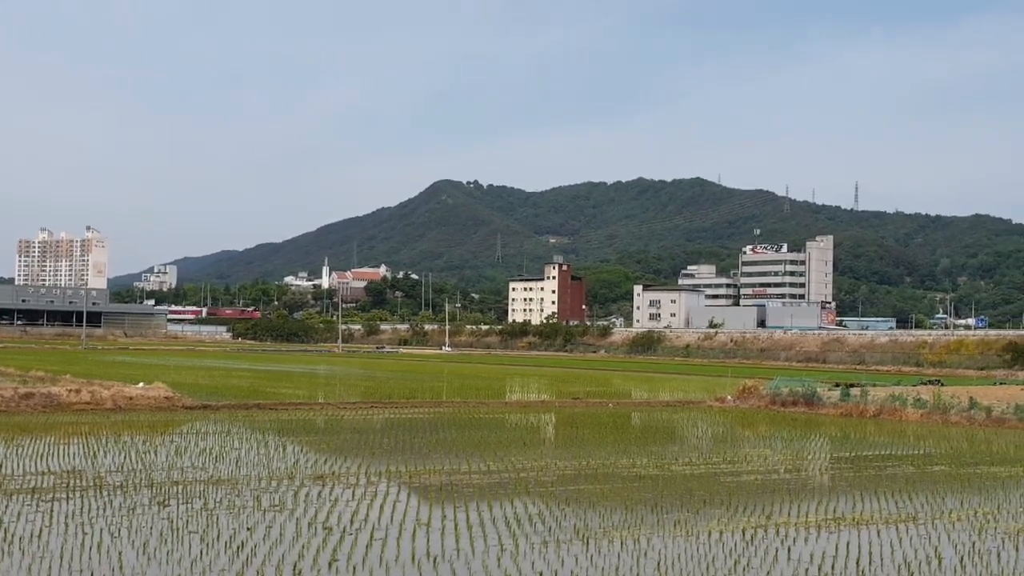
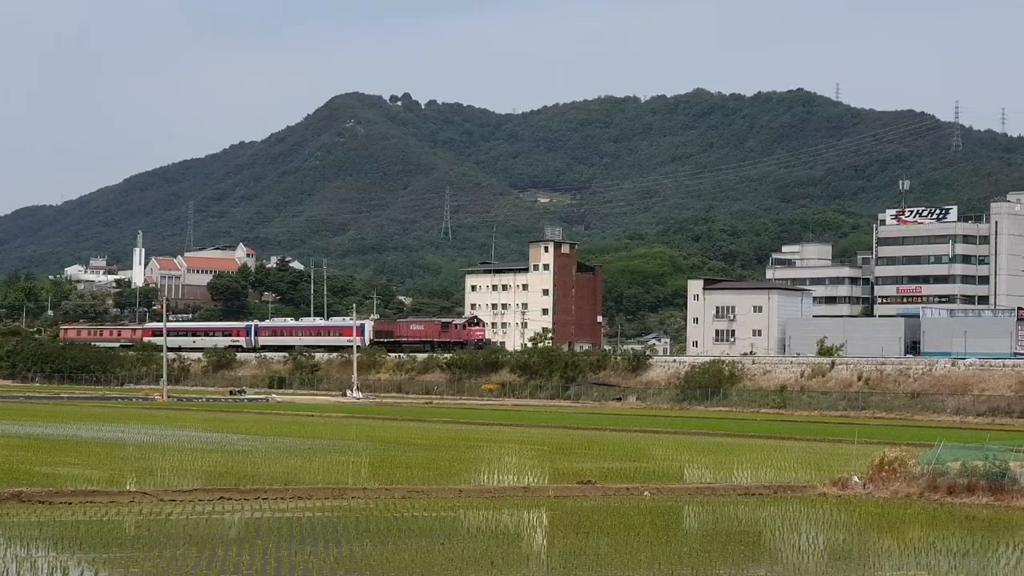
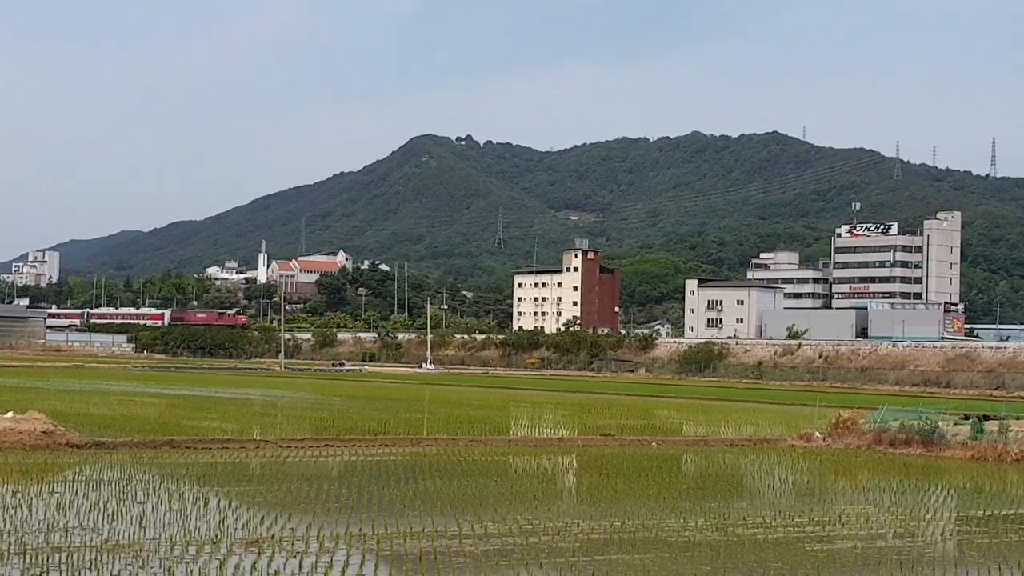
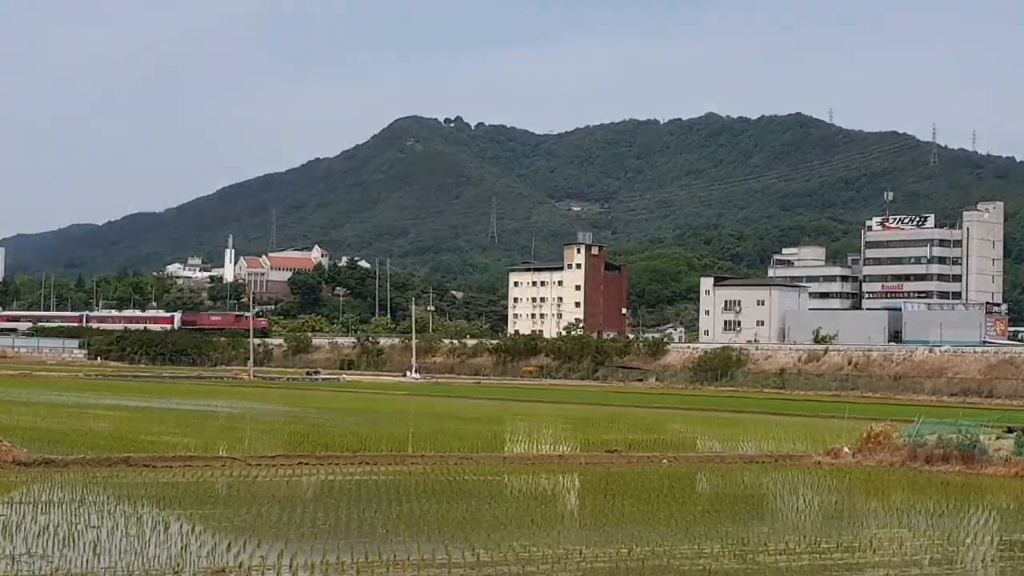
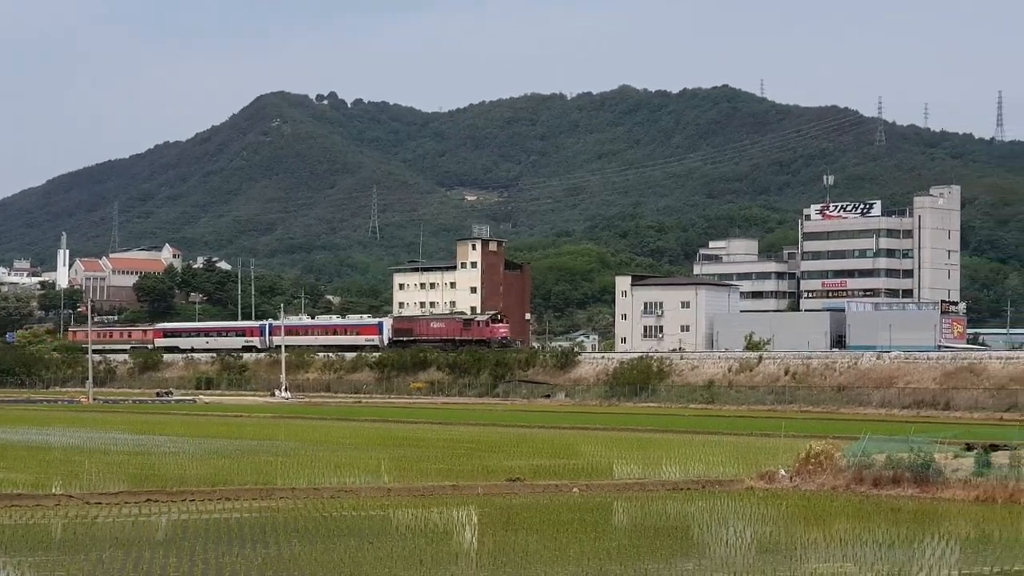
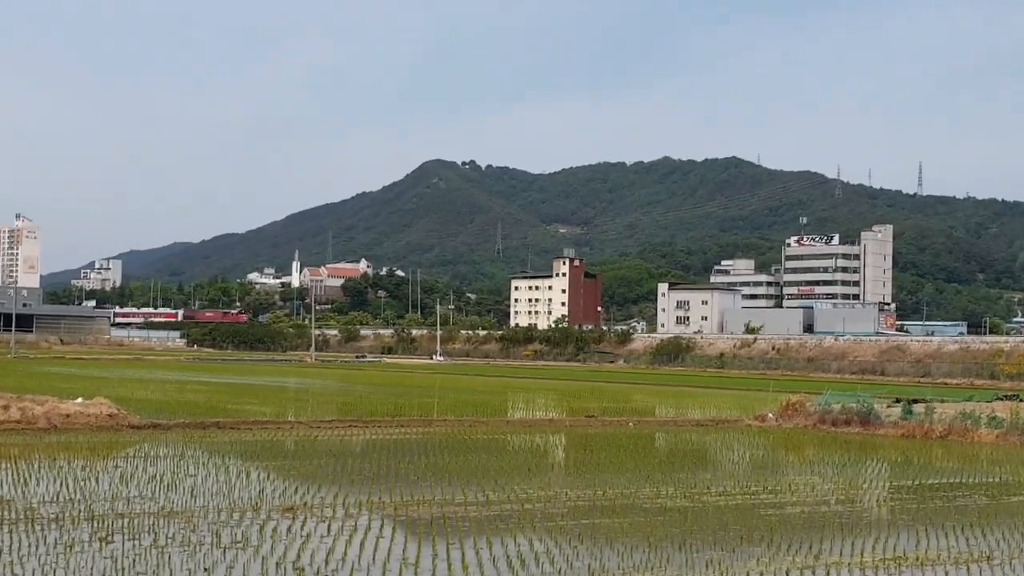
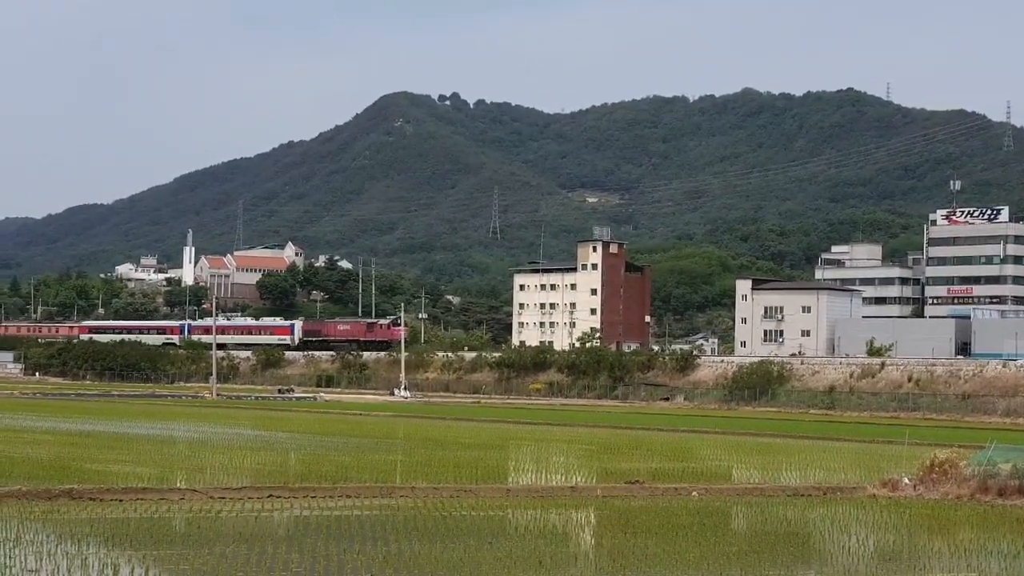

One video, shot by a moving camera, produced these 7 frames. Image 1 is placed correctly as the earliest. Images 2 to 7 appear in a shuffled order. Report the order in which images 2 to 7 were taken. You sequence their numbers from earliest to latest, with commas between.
6, 3, 4, 7, 2, 5
